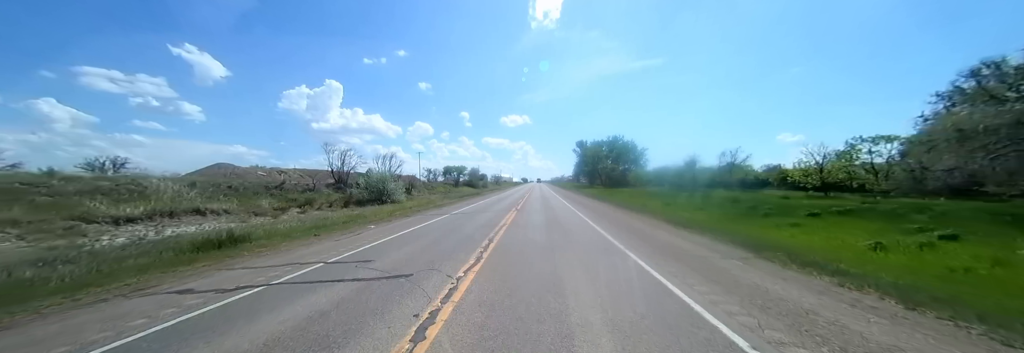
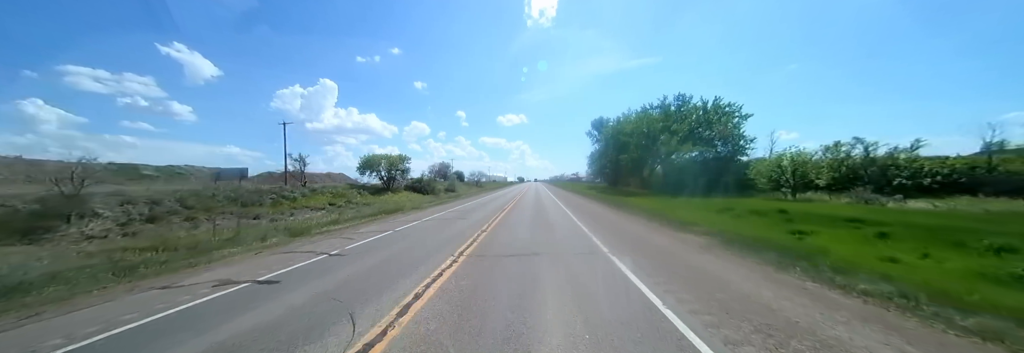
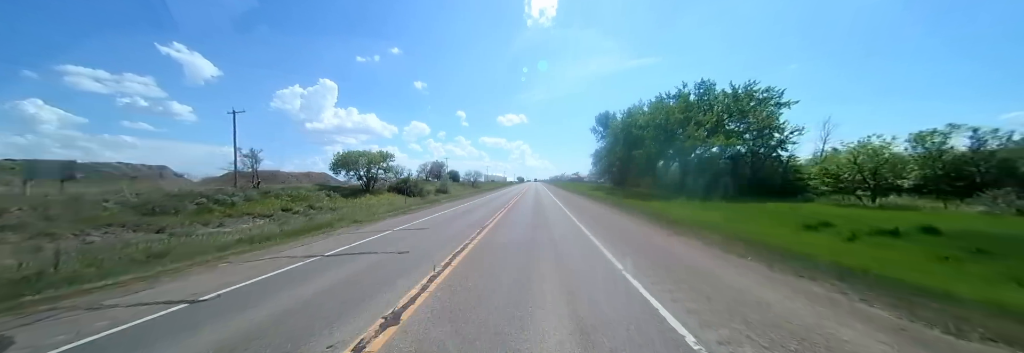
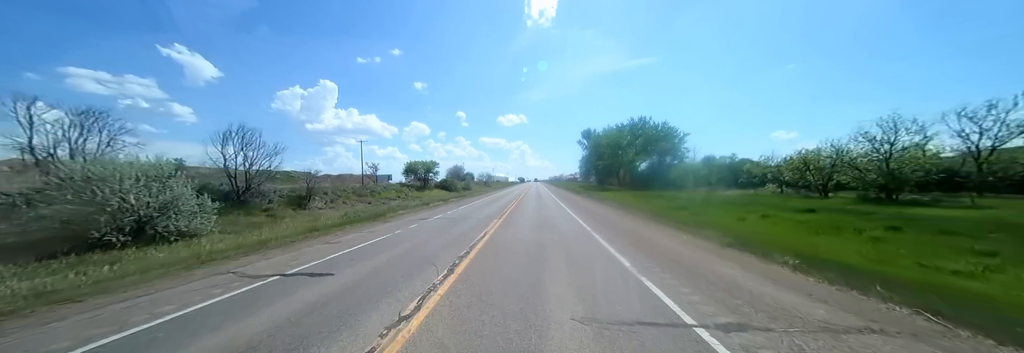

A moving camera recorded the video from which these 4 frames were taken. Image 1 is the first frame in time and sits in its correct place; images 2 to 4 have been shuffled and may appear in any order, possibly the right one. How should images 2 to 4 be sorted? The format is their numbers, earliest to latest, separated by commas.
4, 2, 3
